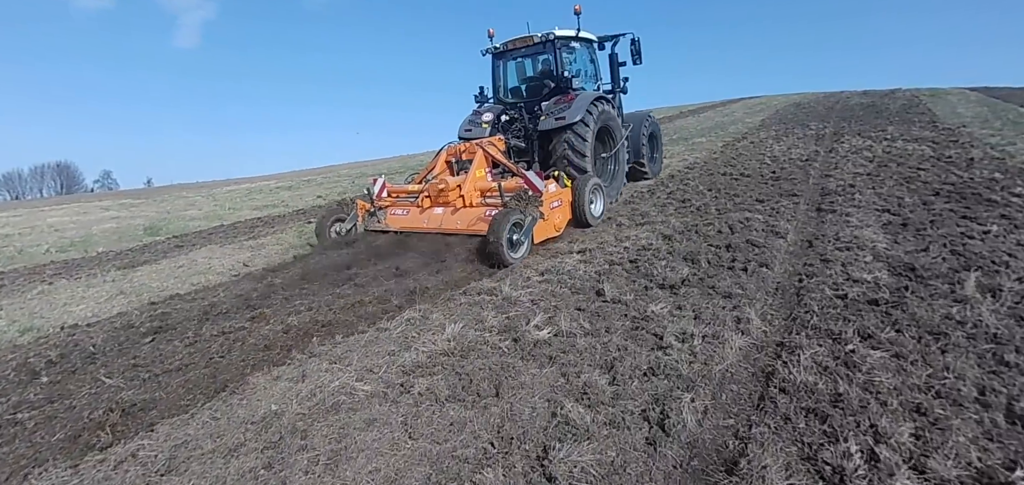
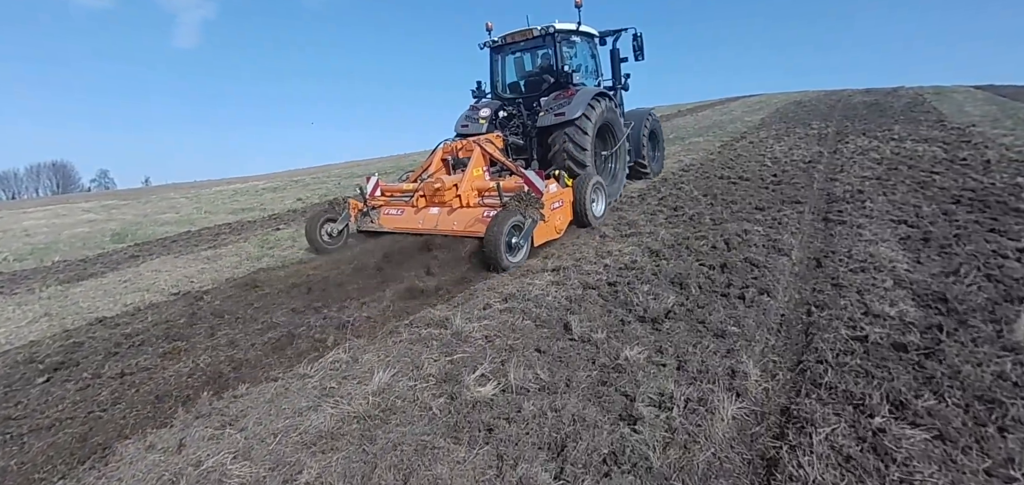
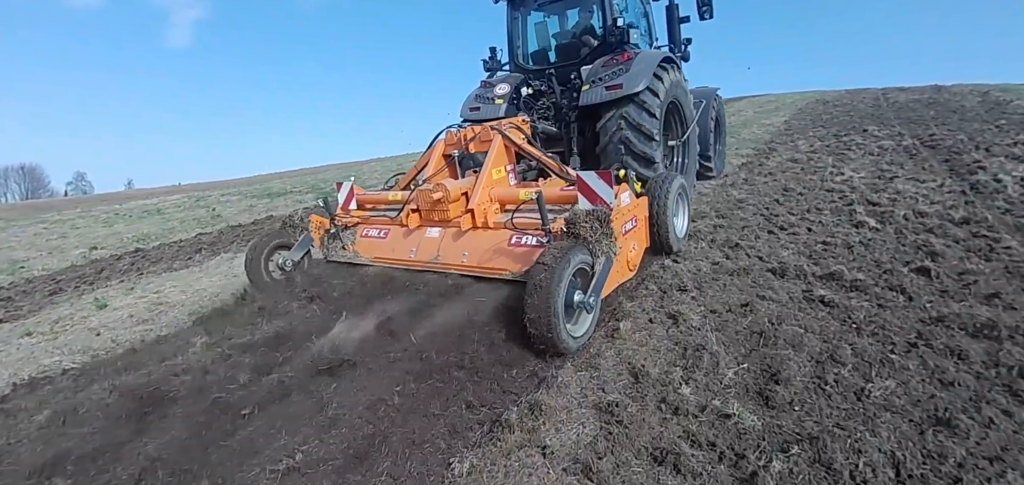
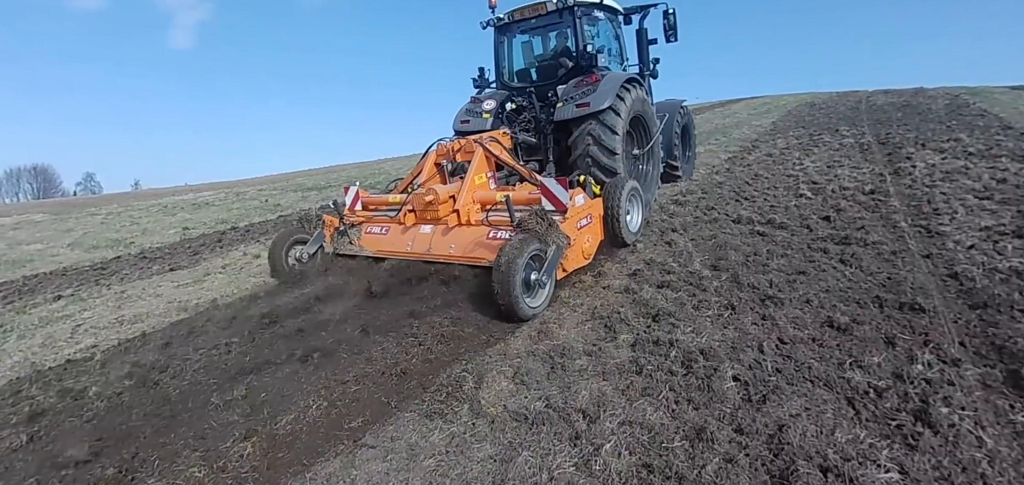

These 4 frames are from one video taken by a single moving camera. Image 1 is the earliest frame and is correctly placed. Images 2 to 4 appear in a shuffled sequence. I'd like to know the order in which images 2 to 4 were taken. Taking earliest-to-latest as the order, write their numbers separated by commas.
2, 4, 3
